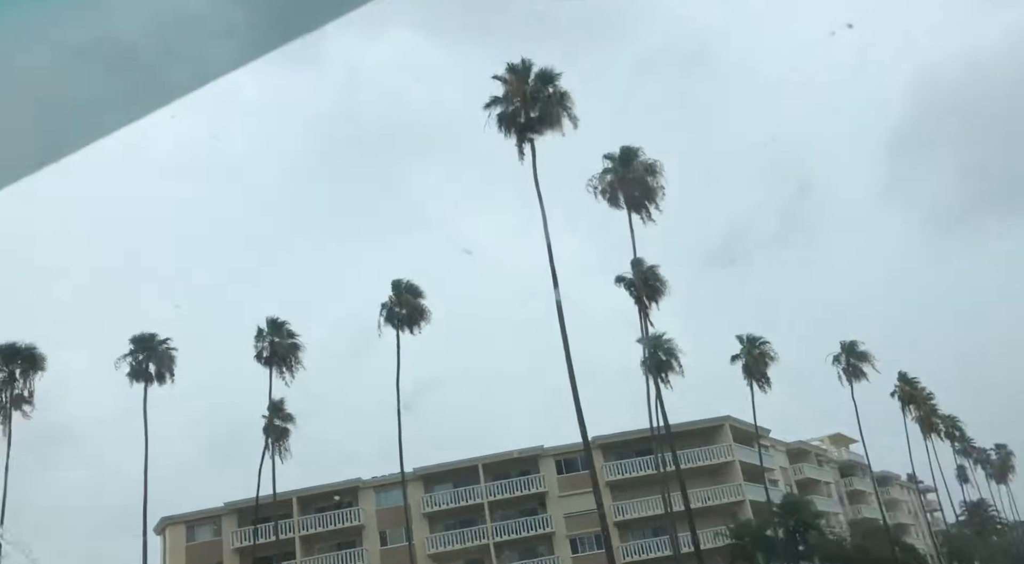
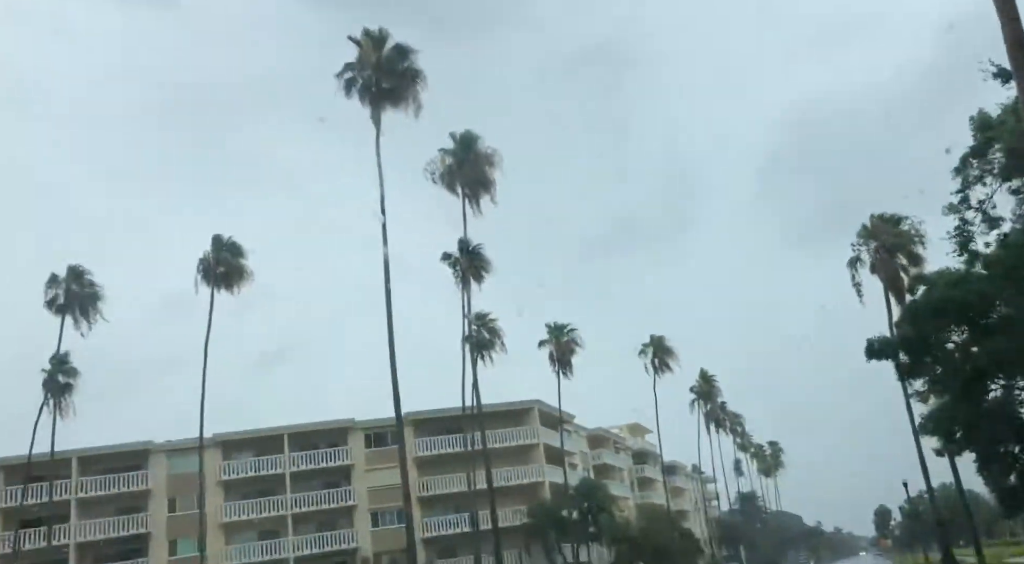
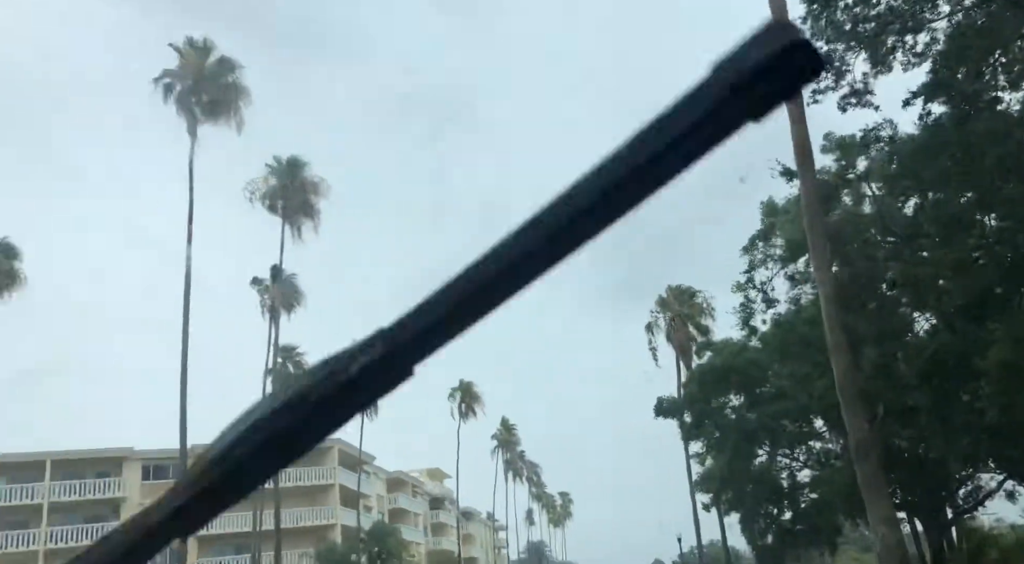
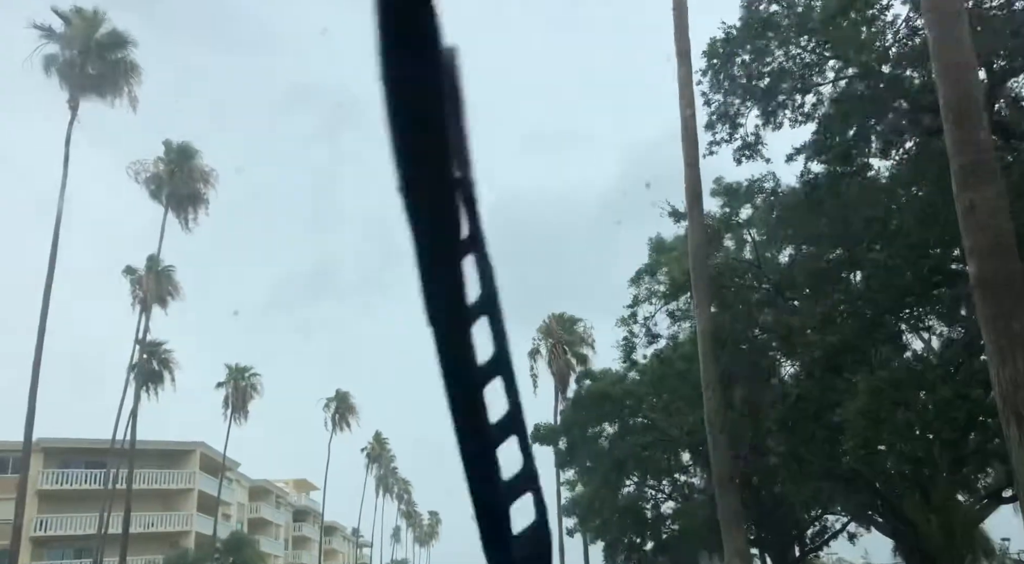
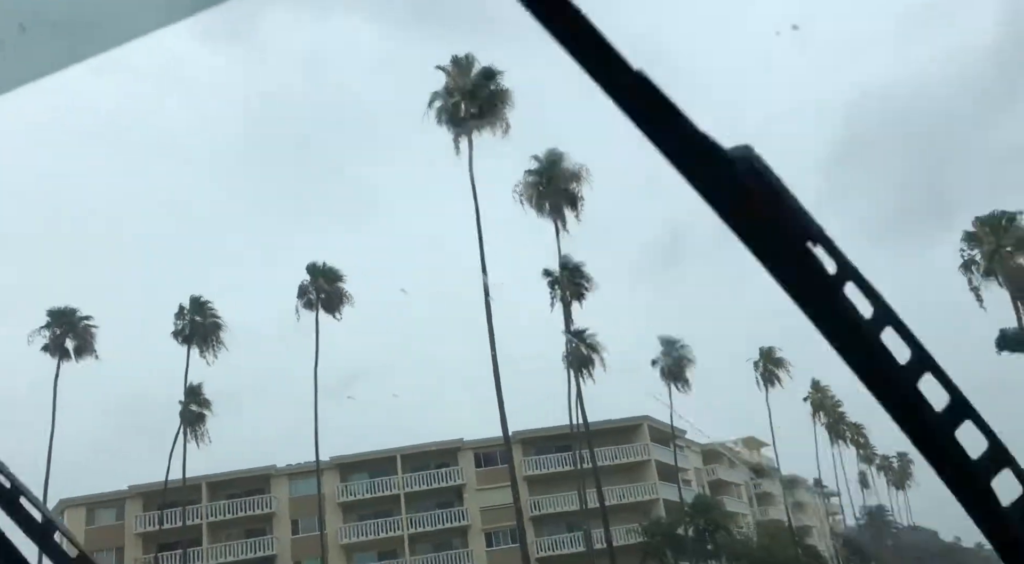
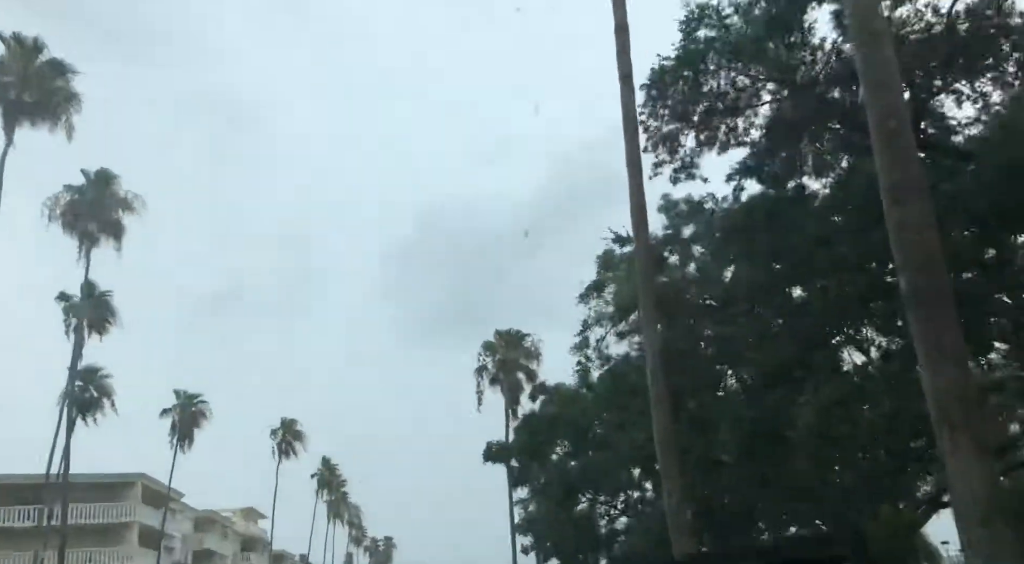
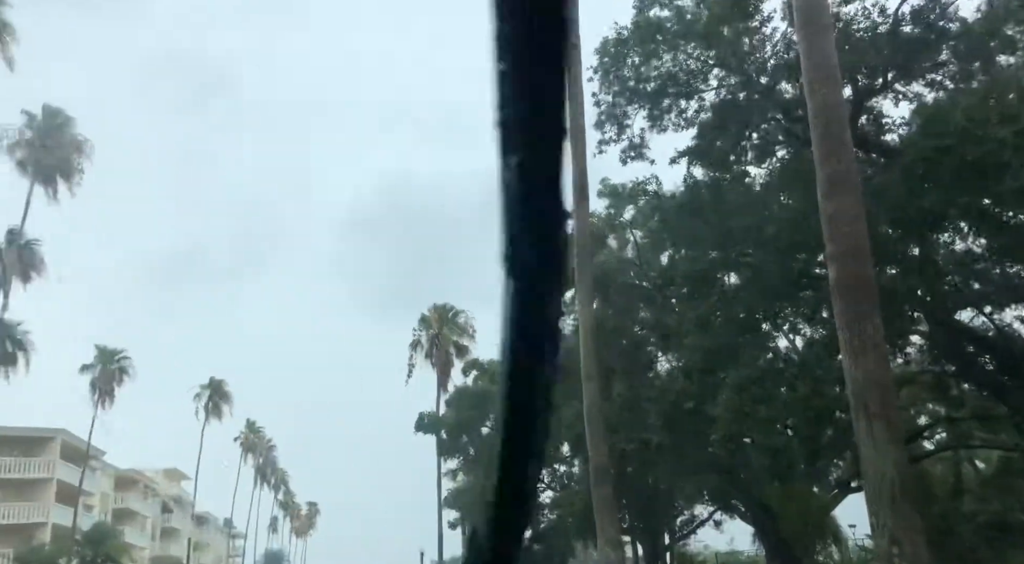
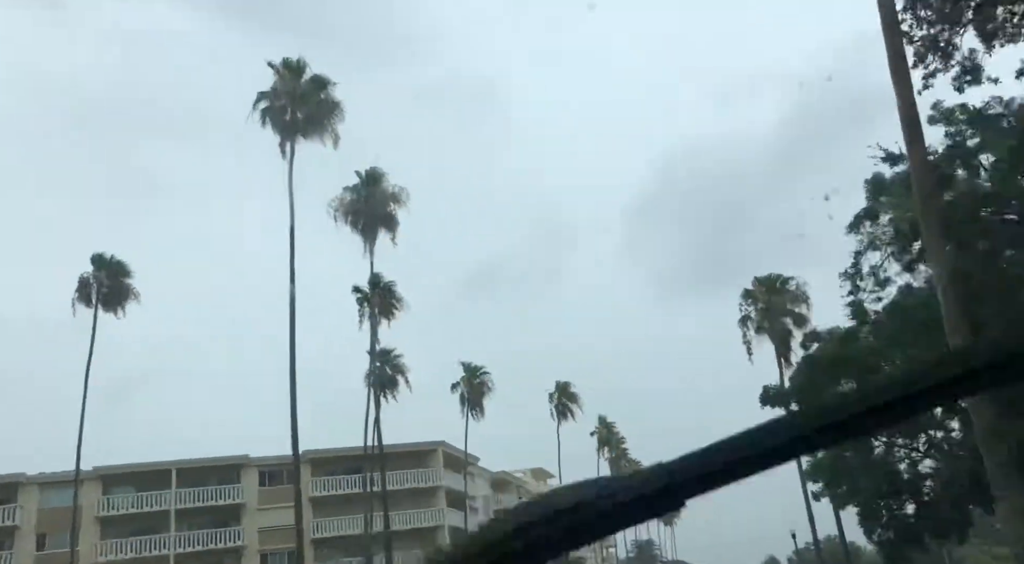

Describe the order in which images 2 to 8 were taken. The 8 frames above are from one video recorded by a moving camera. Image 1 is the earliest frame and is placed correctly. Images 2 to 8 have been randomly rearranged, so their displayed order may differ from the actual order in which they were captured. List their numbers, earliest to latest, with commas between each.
5, 8, 6, 7, 4, 3, 2
